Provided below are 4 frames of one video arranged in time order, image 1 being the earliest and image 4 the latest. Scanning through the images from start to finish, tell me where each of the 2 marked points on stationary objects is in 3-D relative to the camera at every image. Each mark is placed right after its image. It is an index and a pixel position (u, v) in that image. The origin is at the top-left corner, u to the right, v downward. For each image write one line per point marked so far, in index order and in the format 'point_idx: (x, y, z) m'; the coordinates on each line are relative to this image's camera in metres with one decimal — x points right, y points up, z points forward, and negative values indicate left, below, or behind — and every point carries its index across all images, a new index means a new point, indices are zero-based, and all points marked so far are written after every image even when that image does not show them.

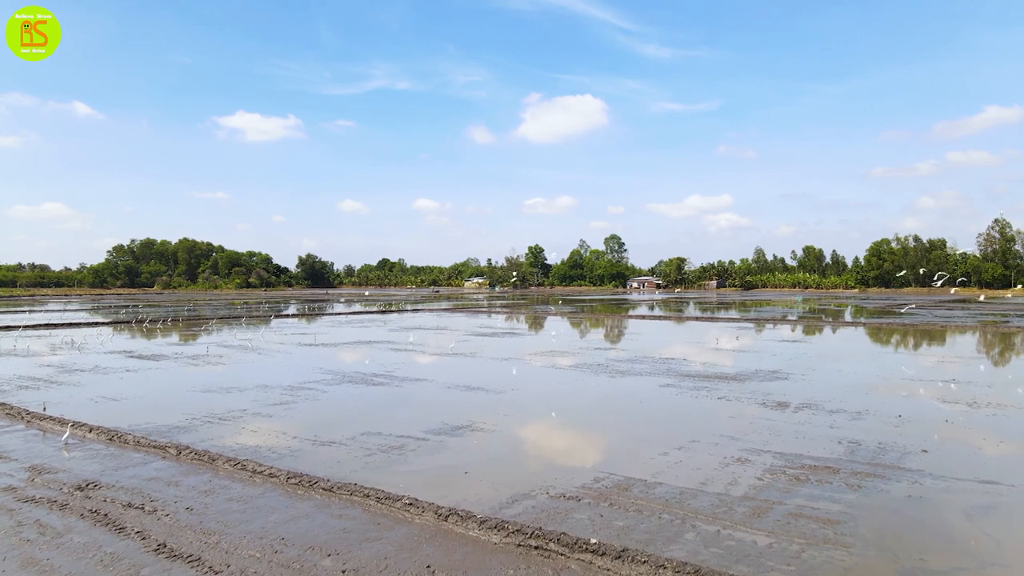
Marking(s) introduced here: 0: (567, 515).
0: (+0.6, -2.3, +6.1) m
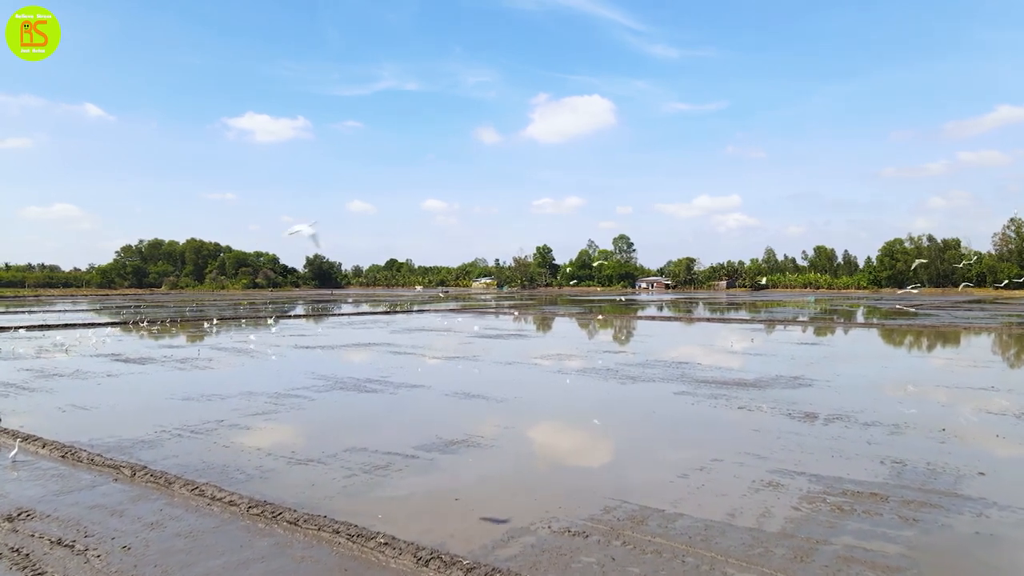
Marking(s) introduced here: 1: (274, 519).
0: (+0.5, -2.3, +5.1) m
1: (-2.3, -2.2, +5.7) m
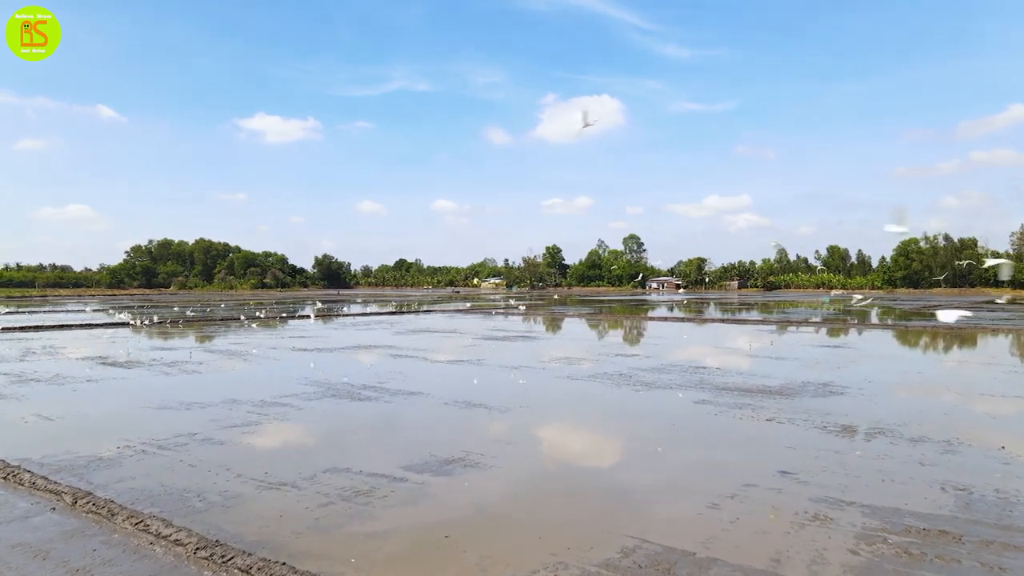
0: (+0.5, -2.3, +4.1) m
1: (-2.3, -2.2, +4.7) m
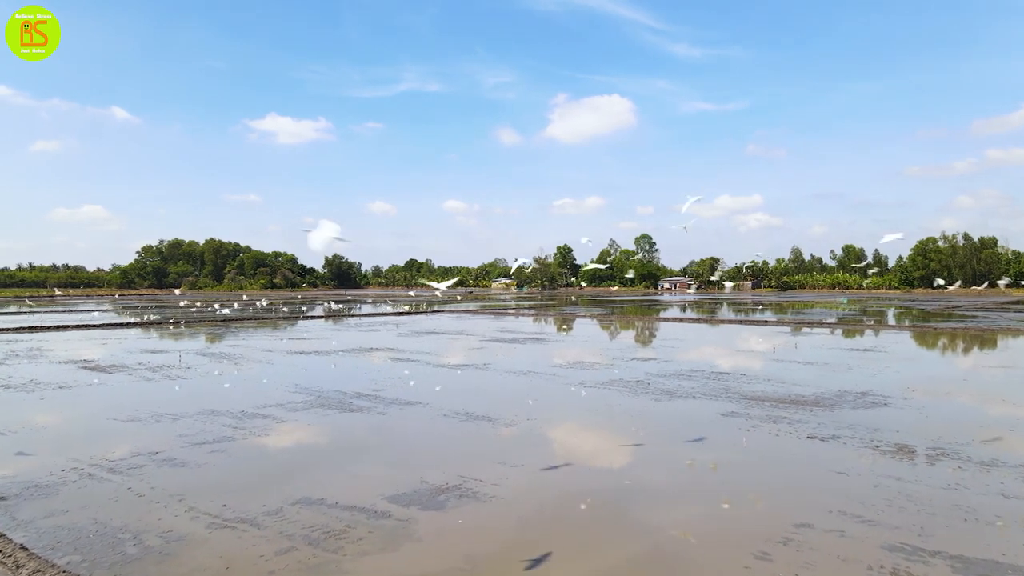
0: (+0.5, -2.3, +2.9) m
1: (-2.3, -2.2, +3.6) m
